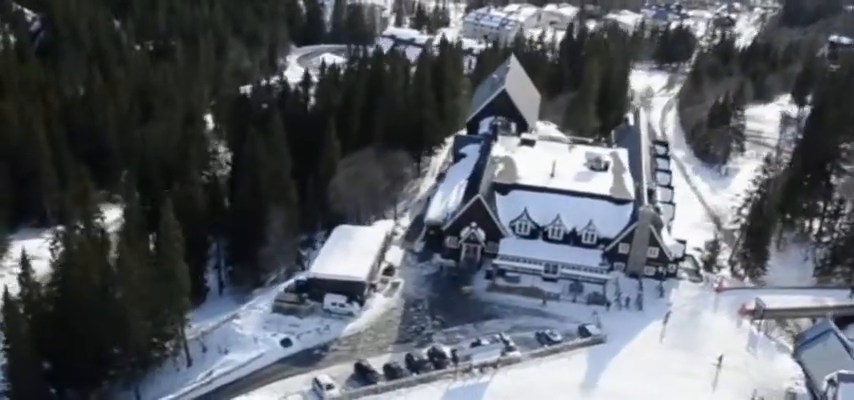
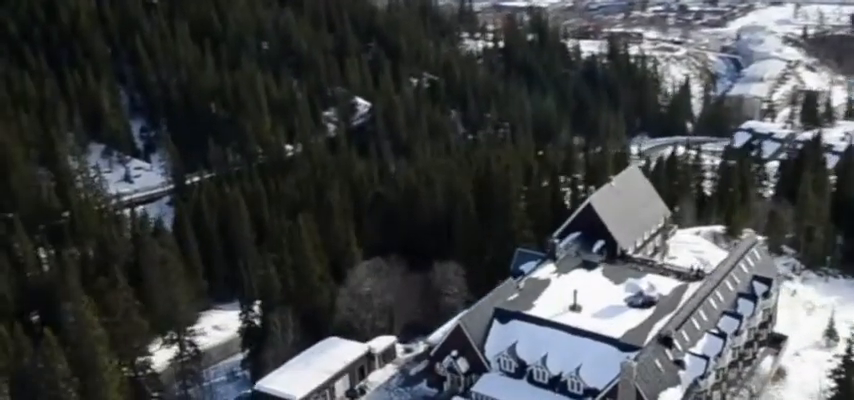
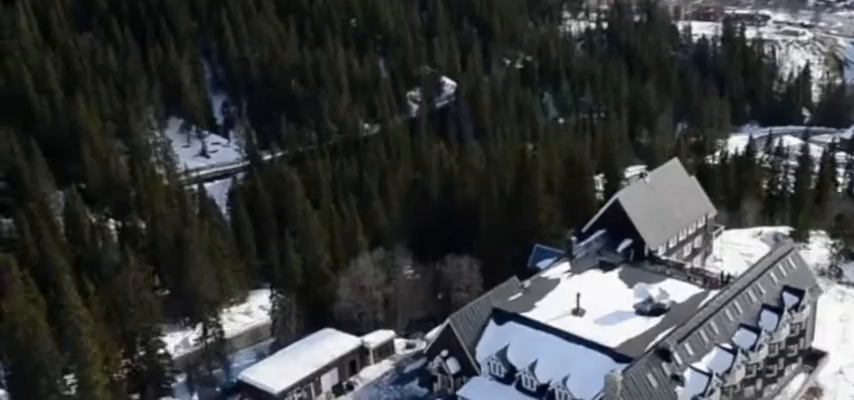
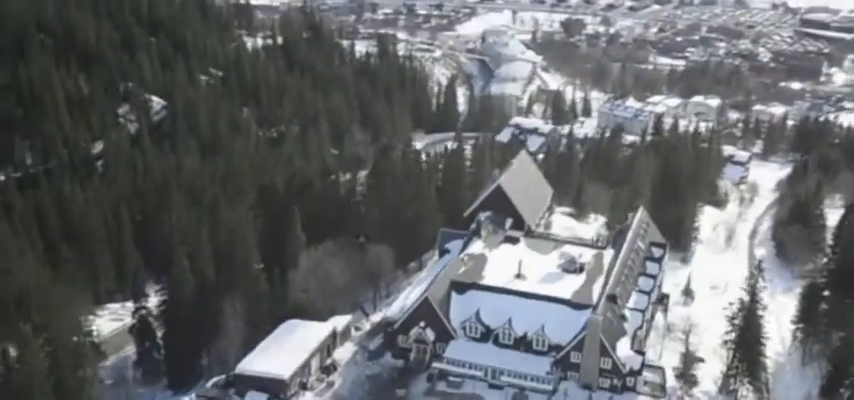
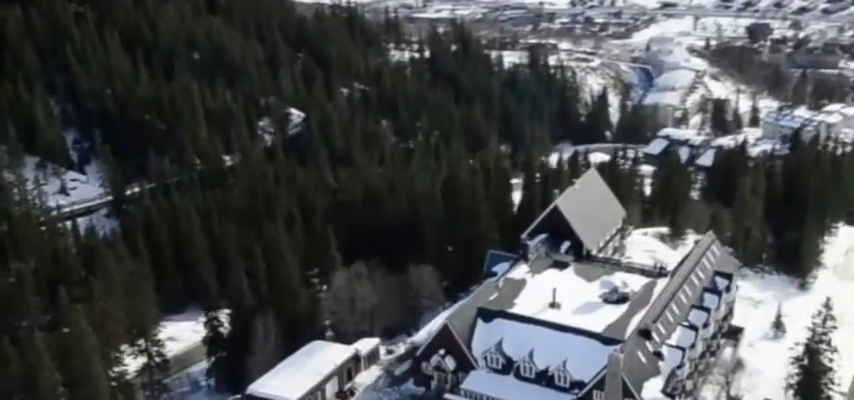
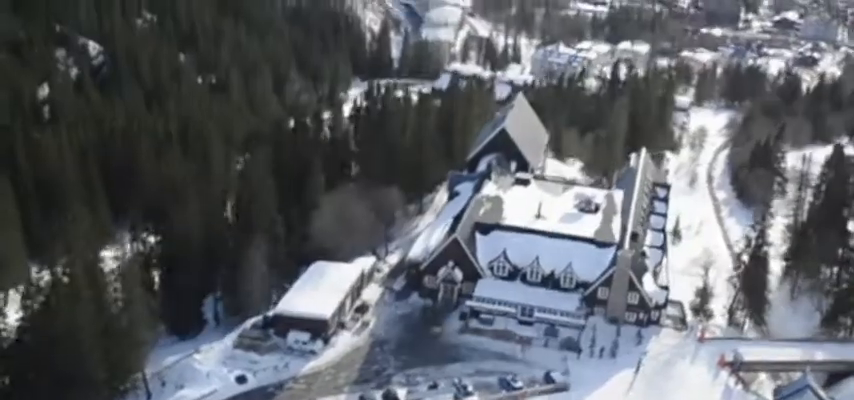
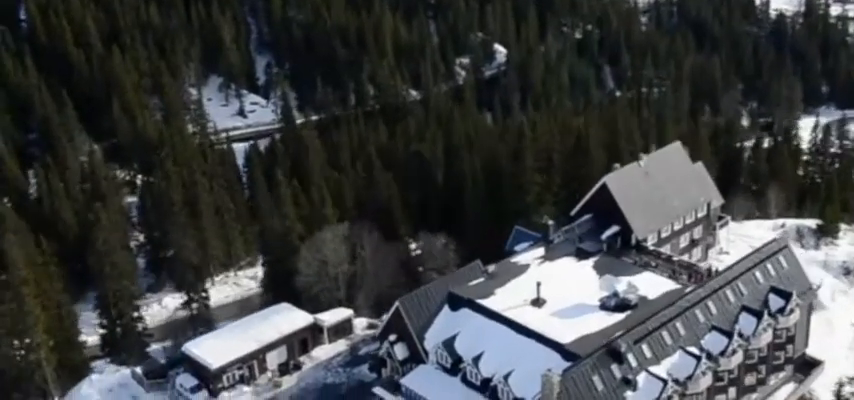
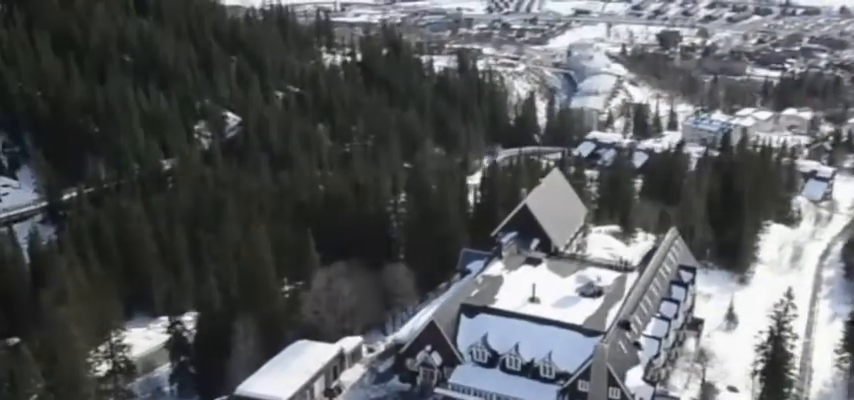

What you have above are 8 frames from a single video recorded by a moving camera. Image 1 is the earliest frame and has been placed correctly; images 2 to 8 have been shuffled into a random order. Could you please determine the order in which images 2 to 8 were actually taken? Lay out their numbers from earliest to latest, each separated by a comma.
6, 4, 8, 5, 2, 3, 7
